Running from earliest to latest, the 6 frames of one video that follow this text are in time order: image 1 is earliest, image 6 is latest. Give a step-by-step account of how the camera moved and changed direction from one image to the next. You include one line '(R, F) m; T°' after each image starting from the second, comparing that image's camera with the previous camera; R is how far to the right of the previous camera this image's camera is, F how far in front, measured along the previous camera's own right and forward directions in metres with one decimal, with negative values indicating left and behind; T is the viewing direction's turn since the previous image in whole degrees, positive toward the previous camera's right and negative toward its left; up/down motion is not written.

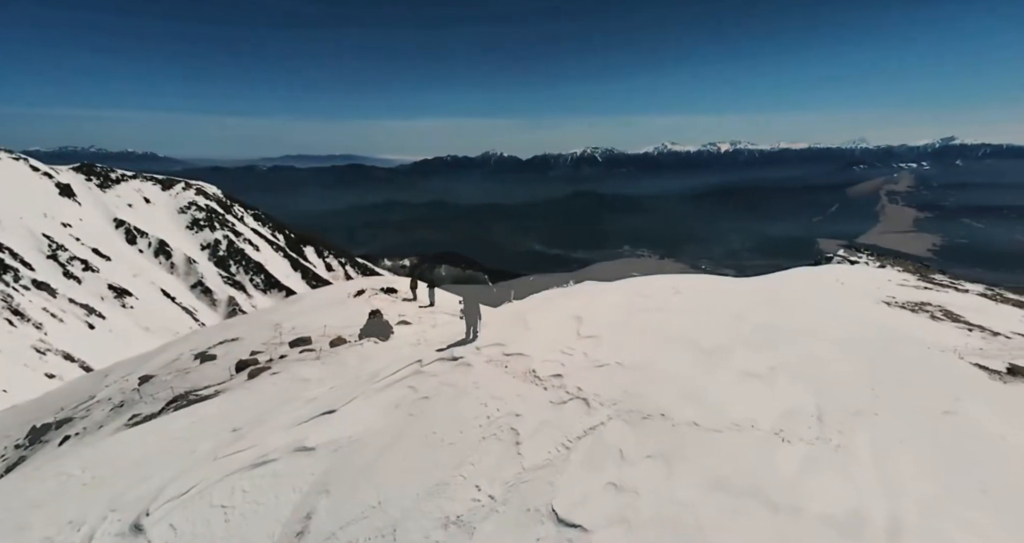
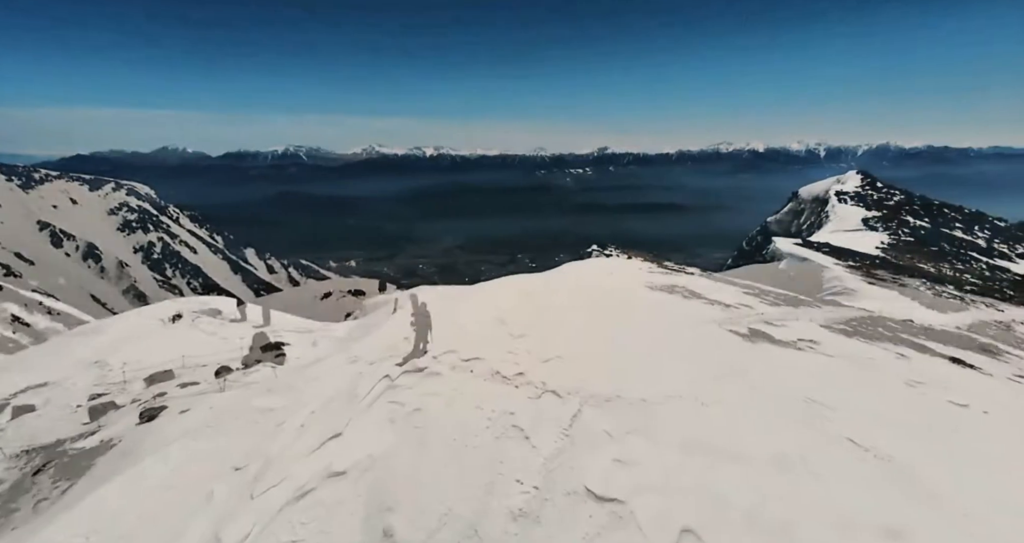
(-0.3, -0.1) m; +4°
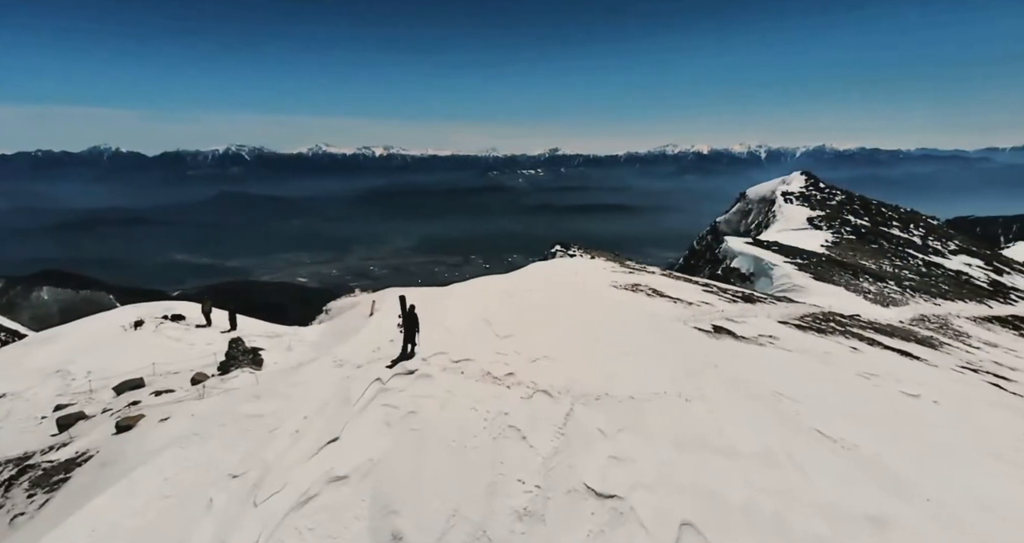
(-0.4, 0.0) m; +3°
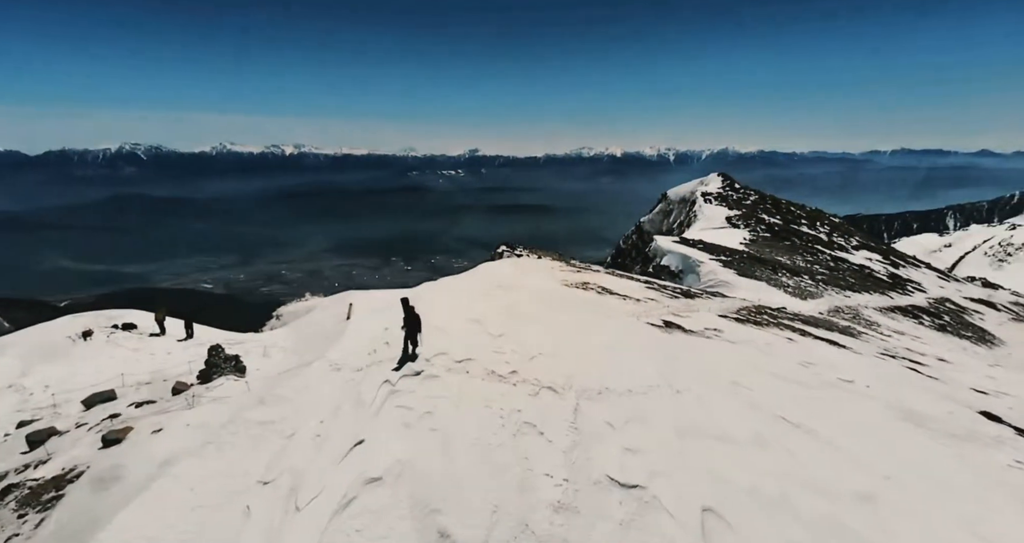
(-0.9, -0.1) m; +4°
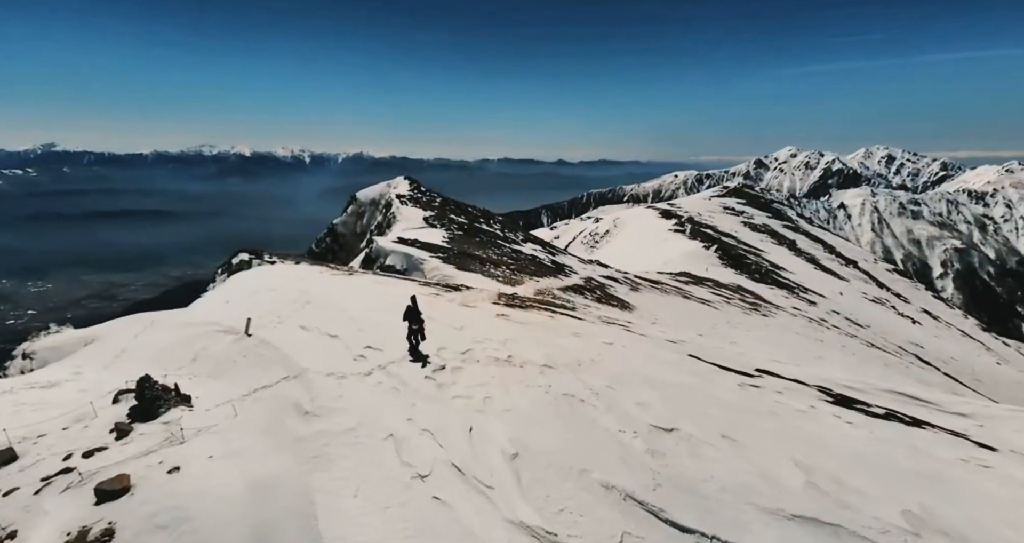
(-0.9, -0.2) m; +4°
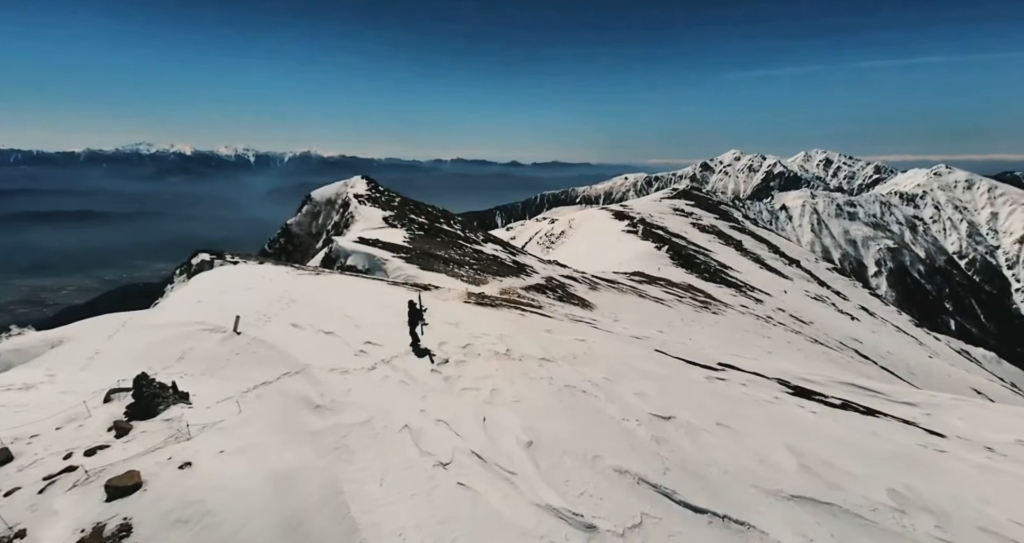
(-0.6, -0.2) m; +2°
